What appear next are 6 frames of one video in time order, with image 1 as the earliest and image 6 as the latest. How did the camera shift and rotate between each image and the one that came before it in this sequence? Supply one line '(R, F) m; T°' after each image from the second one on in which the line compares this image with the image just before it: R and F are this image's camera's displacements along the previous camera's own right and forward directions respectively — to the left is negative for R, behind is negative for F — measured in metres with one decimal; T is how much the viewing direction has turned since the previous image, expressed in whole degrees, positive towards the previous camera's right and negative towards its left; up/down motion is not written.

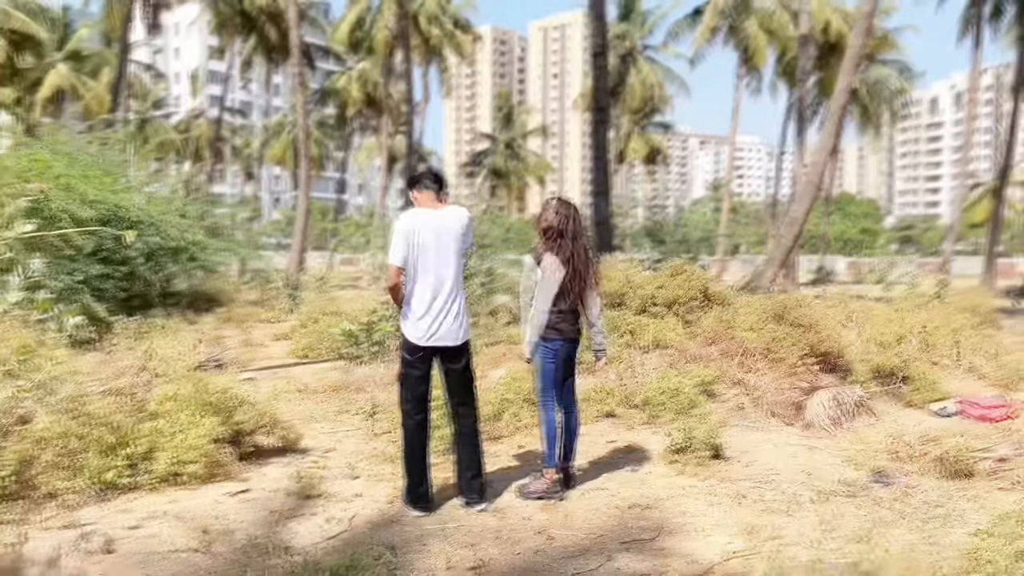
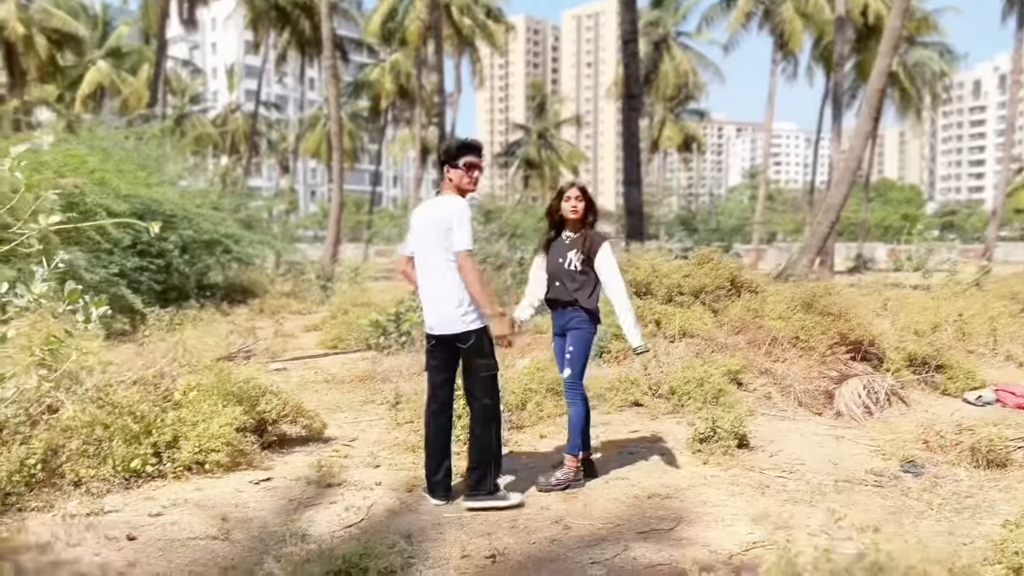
(+0.1, 0.0) m; -2°
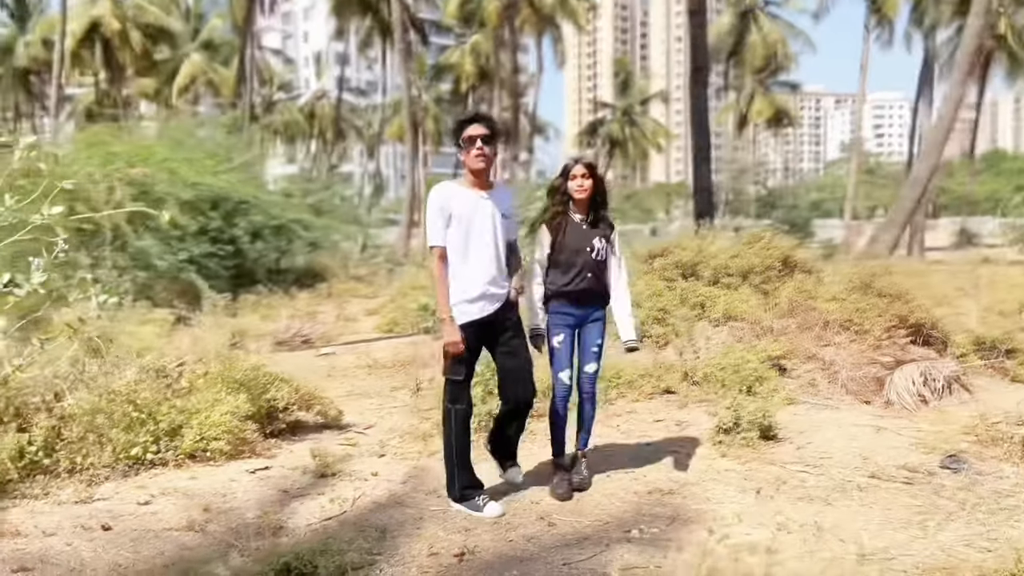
(+0.5, +0.2) m; -6°
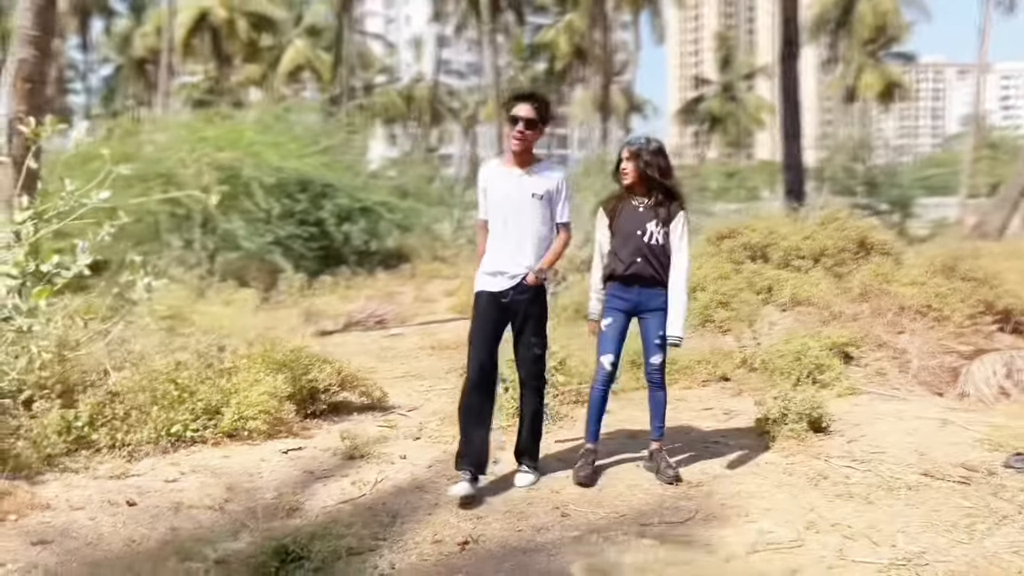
(+0.4, +0.1) m; -7°
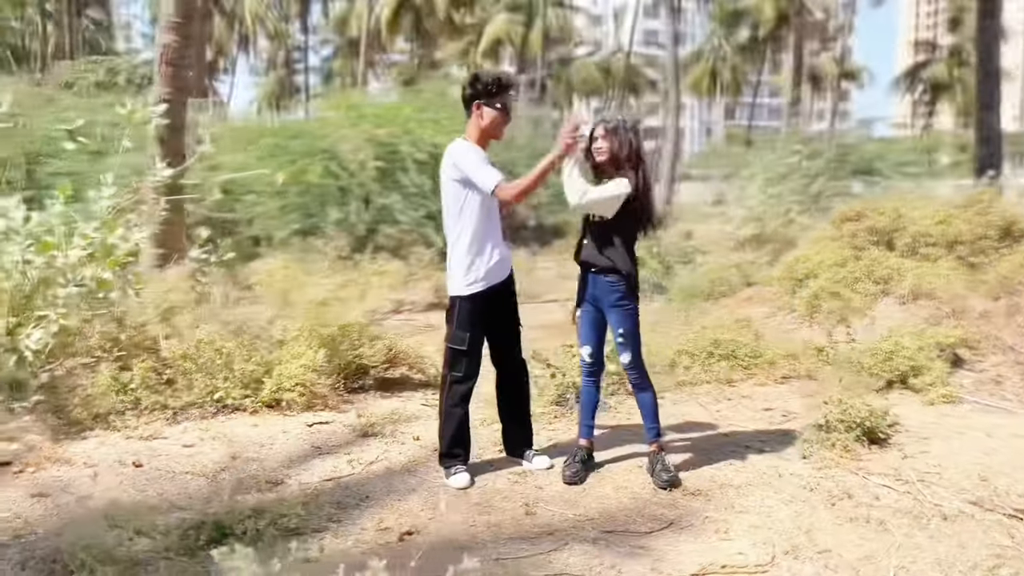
(+0.9, +0.2) m; -13°
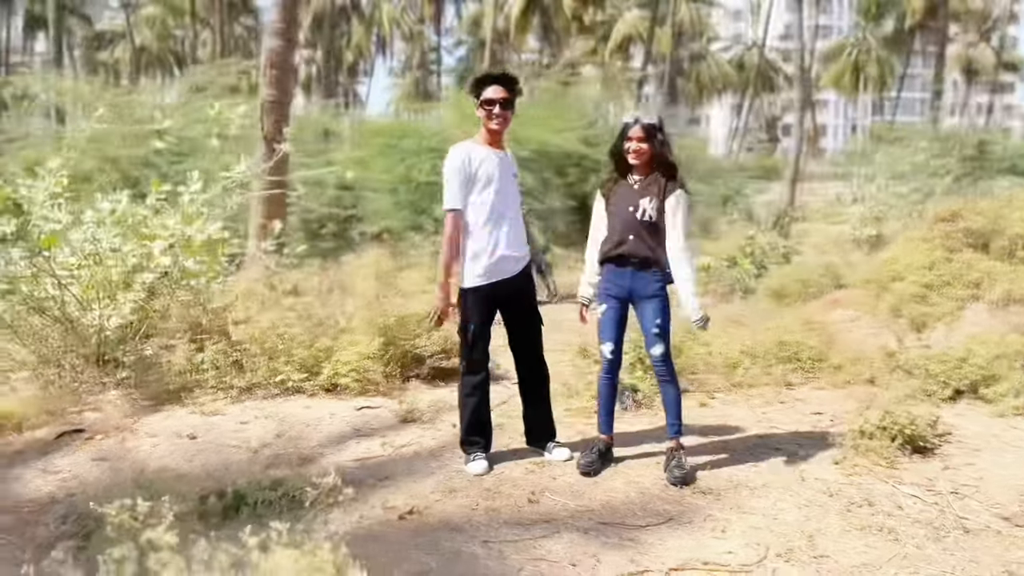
(+0.5, -0.1) m; -9°
